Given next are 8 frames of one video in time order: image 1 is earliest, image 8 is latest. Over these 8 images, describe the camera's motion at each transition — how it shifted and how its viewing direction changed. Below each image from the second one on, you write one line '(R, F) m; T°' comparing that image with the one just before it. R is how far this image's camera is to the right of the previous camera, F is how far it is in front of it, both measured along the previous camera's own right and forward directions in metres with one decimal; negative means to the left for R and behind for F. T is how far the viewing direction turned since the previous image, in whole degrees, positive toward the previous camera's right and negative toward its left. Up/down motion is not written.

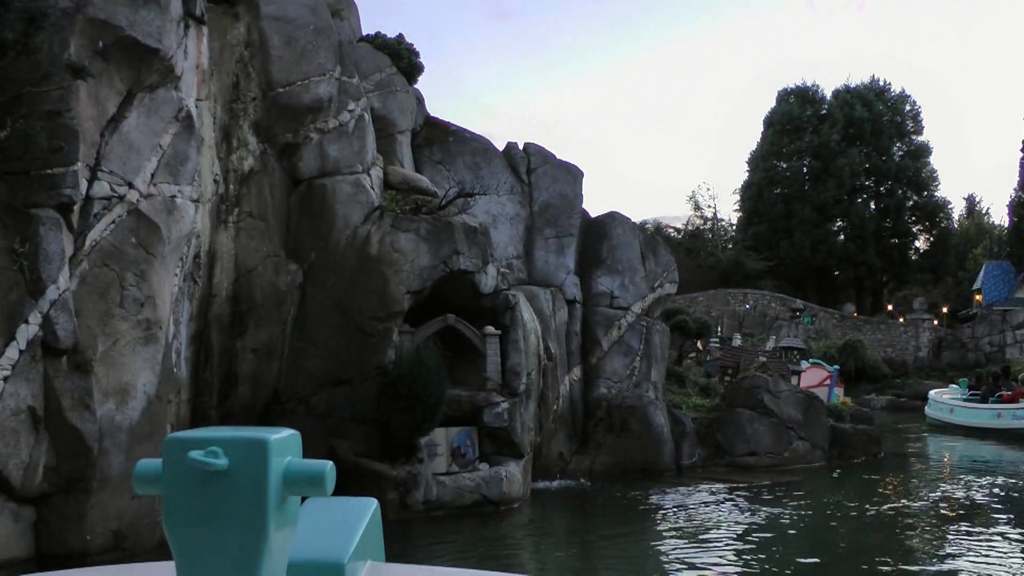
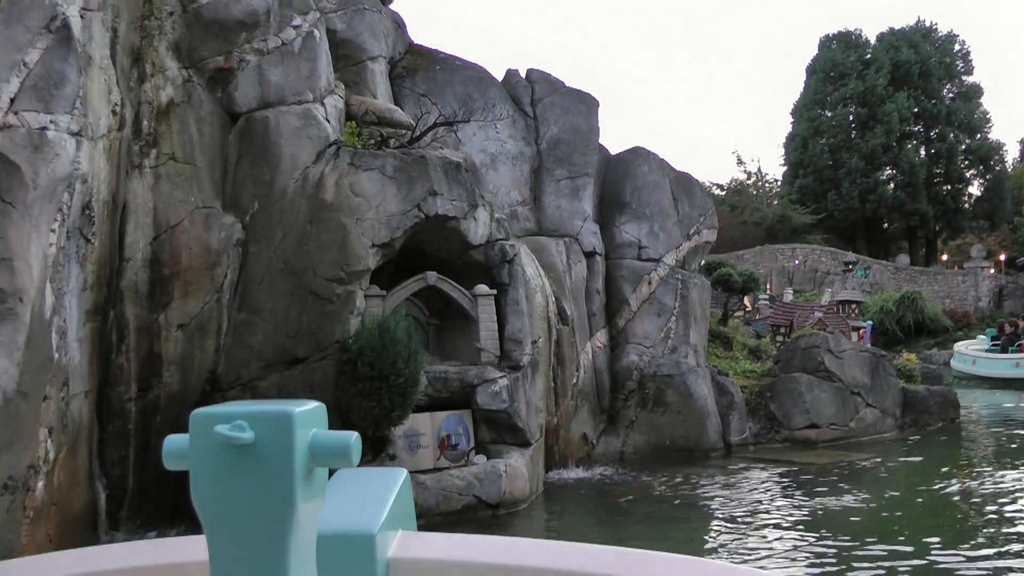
(+0.5, +2.8) m; -2°
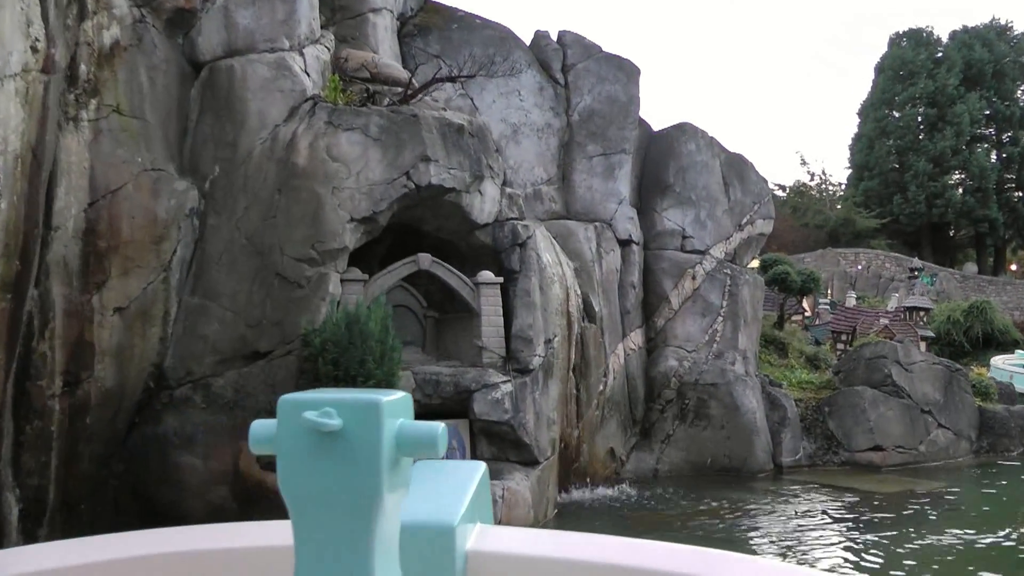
(+0.4, +1.9) m; -3°
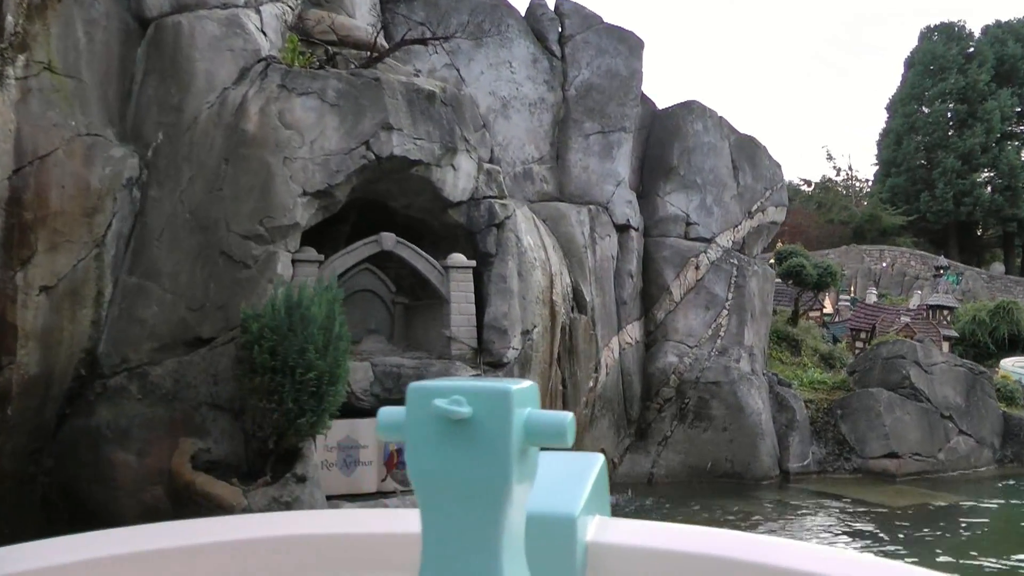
(+0.4, +0.9) m; -1°
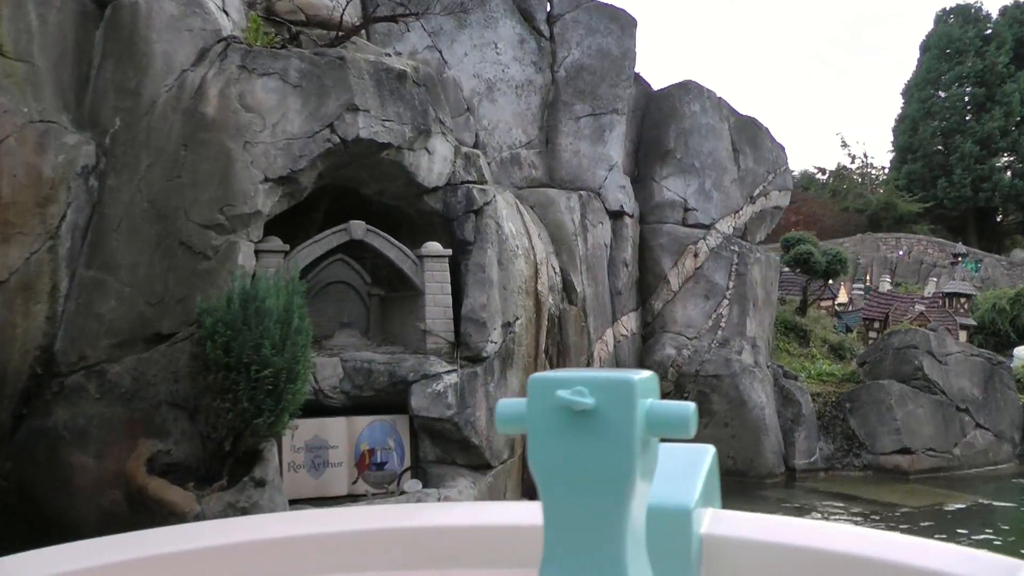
(+0.3, +0.4) m; -1°
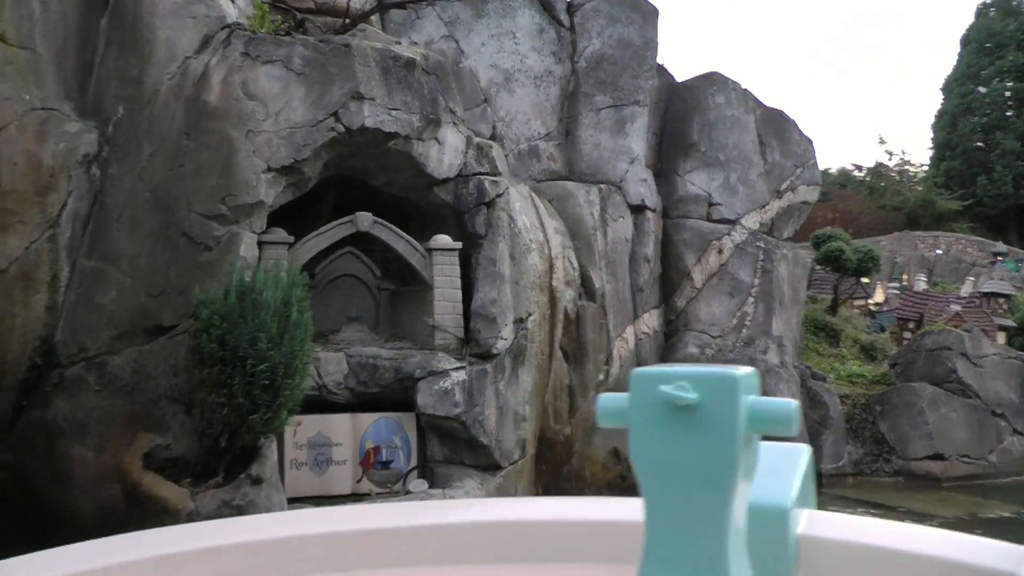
(+0.2, +0.2) m; -2°
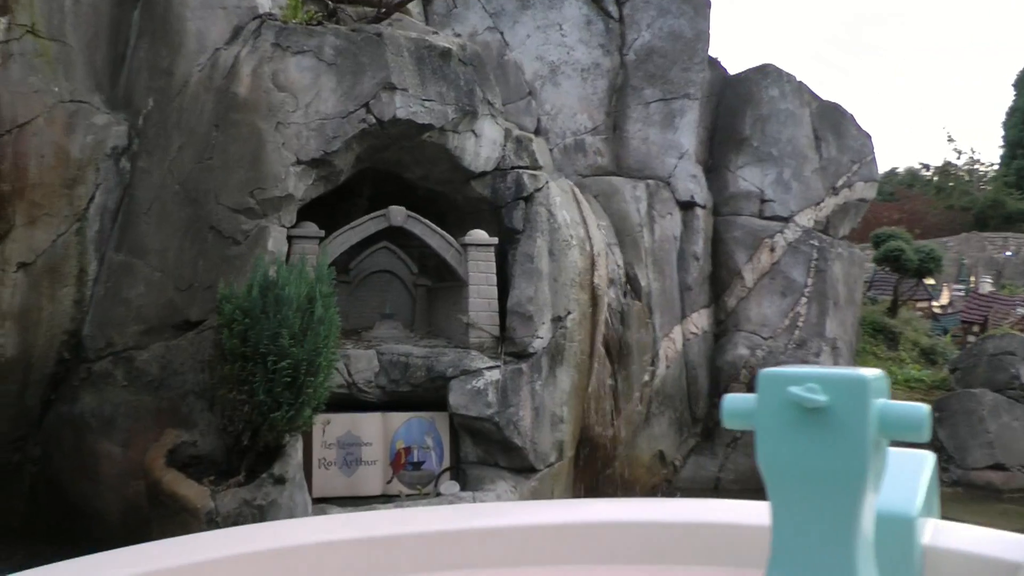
(+0.2, +0.2) m; -3°
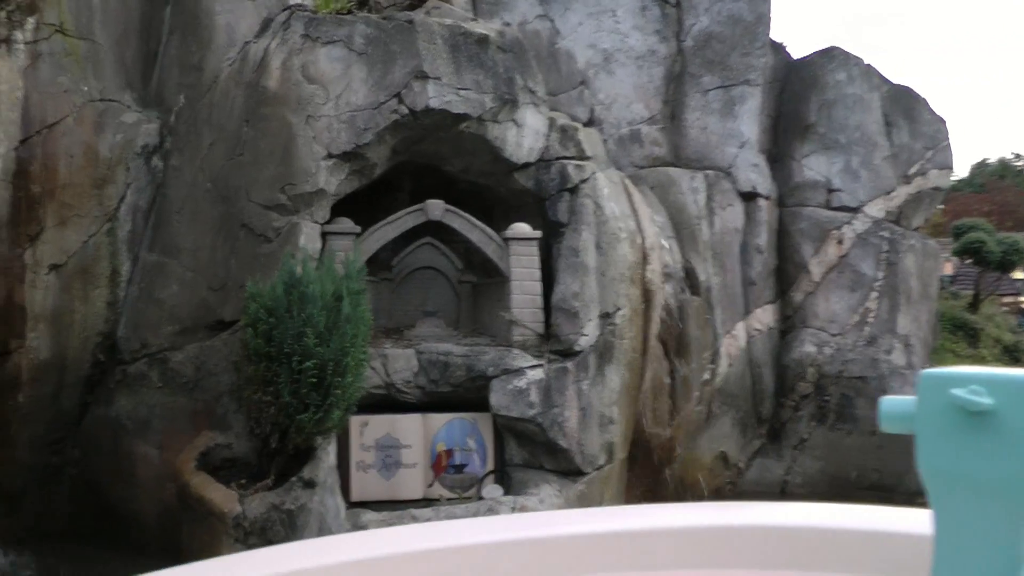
(+0.2, +0.3) m; -4°
